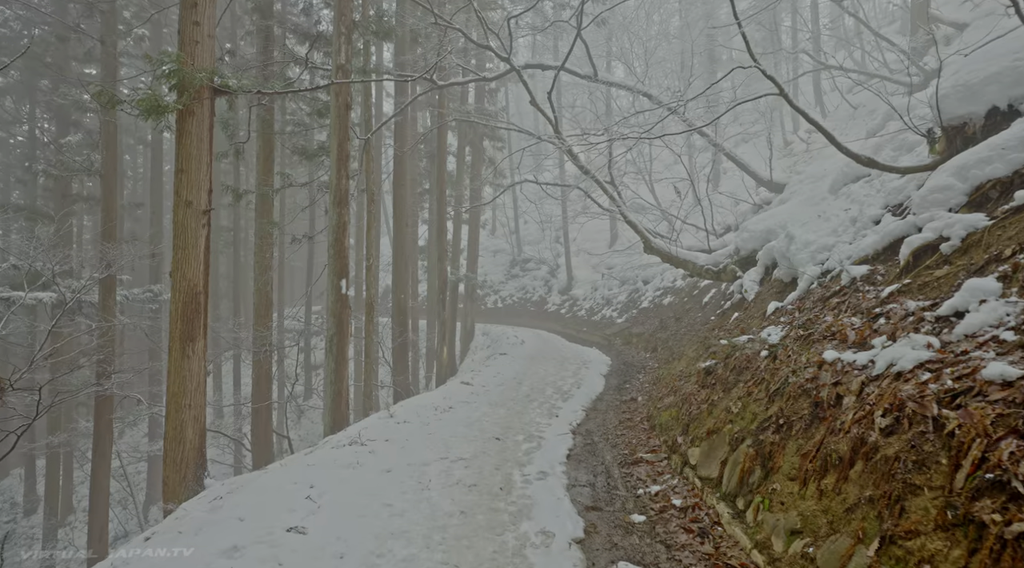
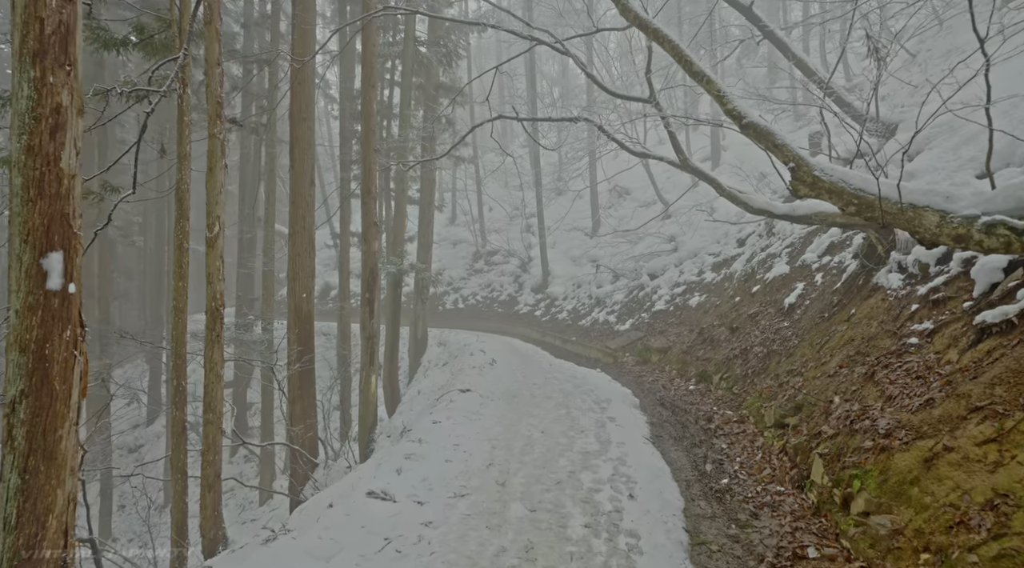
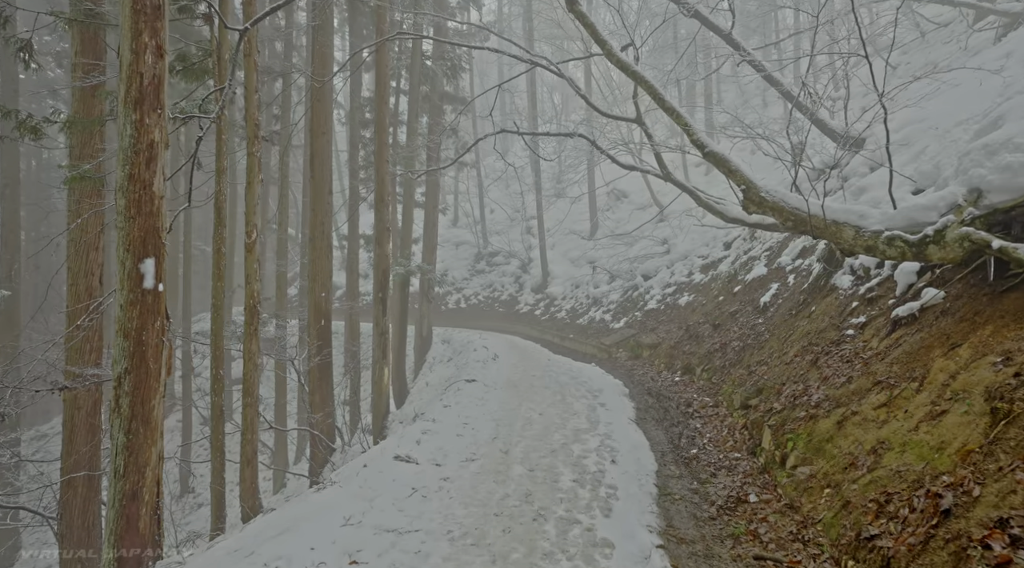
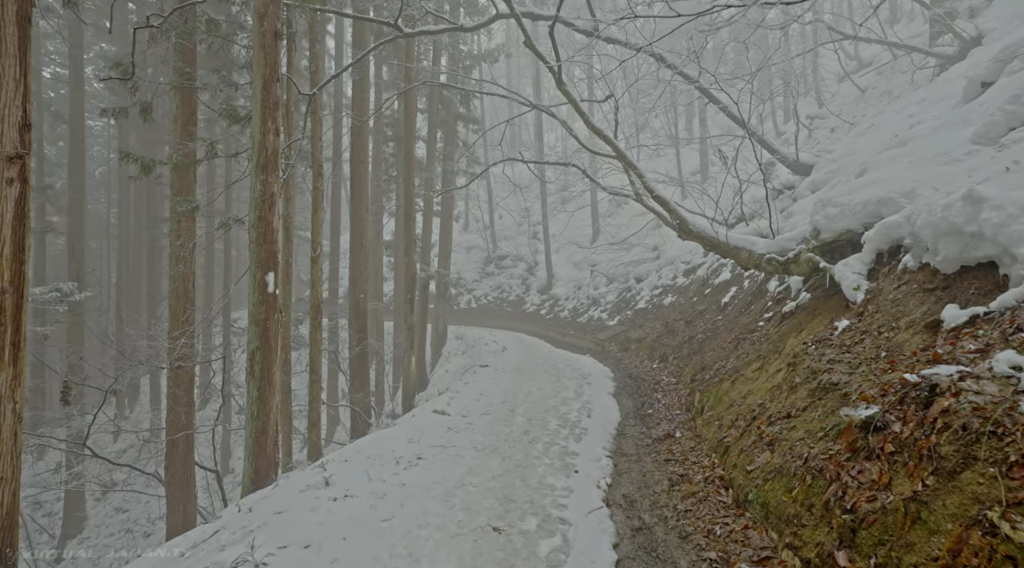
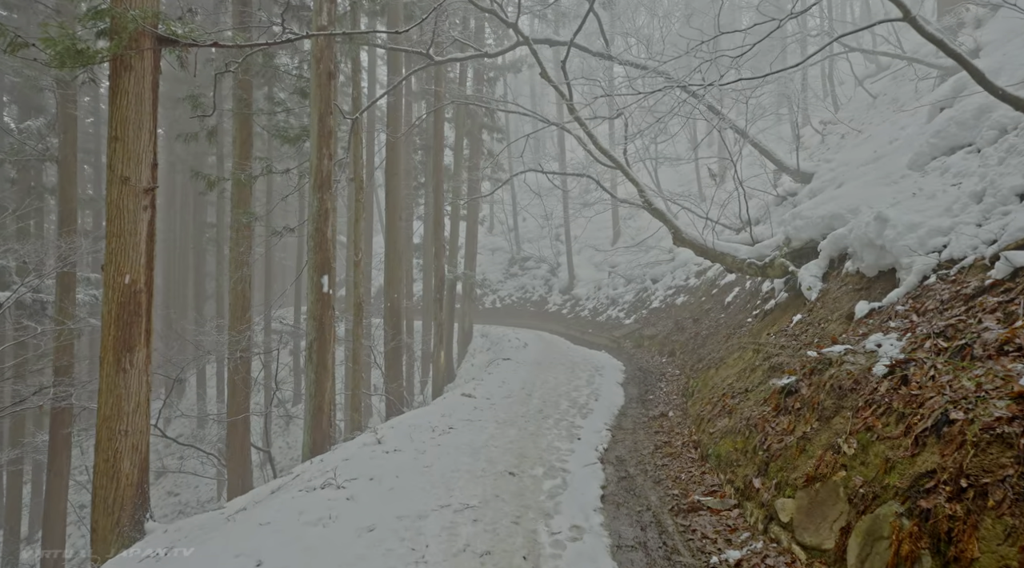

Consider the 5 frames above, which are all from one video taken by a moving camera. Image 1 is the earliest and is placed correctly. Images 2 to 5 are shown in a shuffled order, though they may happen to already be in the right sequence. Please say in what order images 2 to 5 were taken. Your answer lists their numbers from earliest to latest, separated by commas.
5, 4, 3, 2
